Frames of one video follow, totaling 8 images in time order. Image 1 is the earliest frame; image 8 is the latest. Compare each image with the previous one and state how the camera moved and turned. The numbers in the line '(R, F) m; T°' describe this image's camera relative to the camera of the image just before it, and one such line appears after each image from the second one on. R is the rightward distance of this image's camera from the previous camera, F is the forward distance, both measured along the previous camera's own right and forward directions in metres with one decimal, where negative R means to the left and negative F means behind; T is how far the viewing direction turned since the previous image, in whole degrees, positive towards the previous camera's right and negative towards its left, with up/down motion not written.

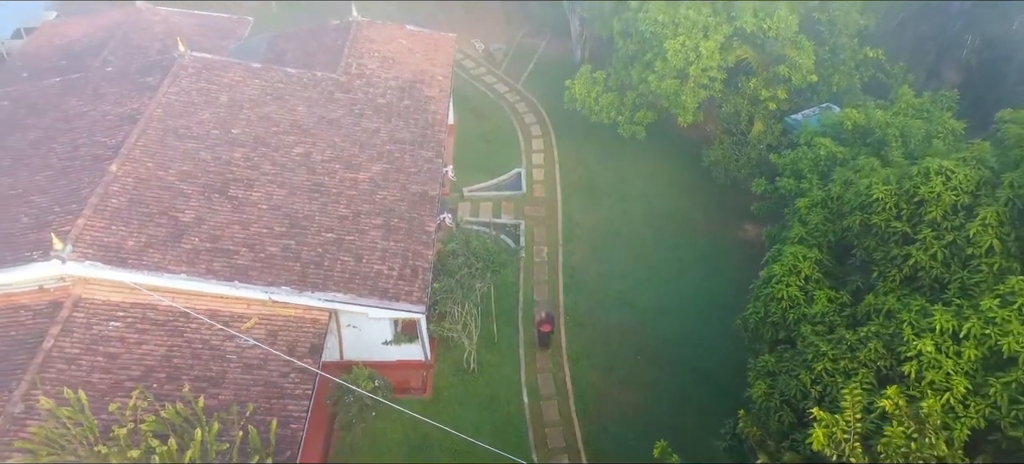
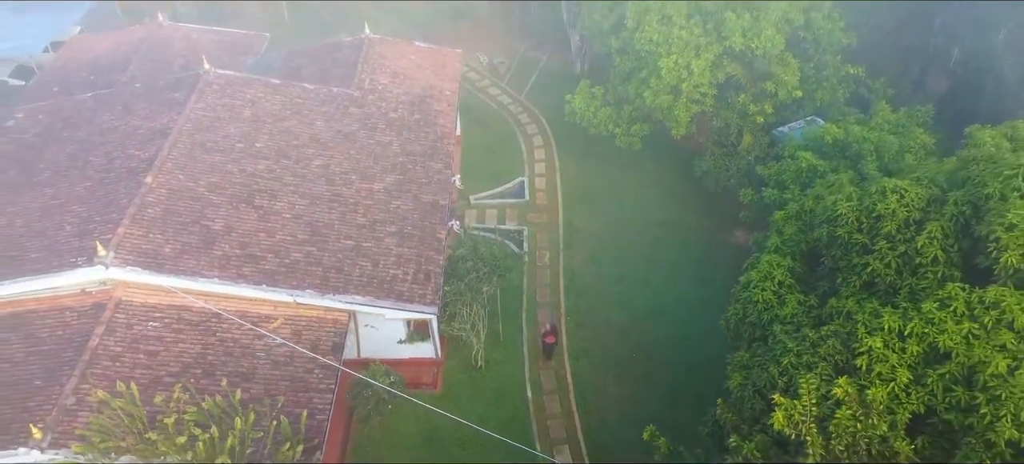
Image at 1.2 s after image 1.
(-0.1, -1.2) m; 0°
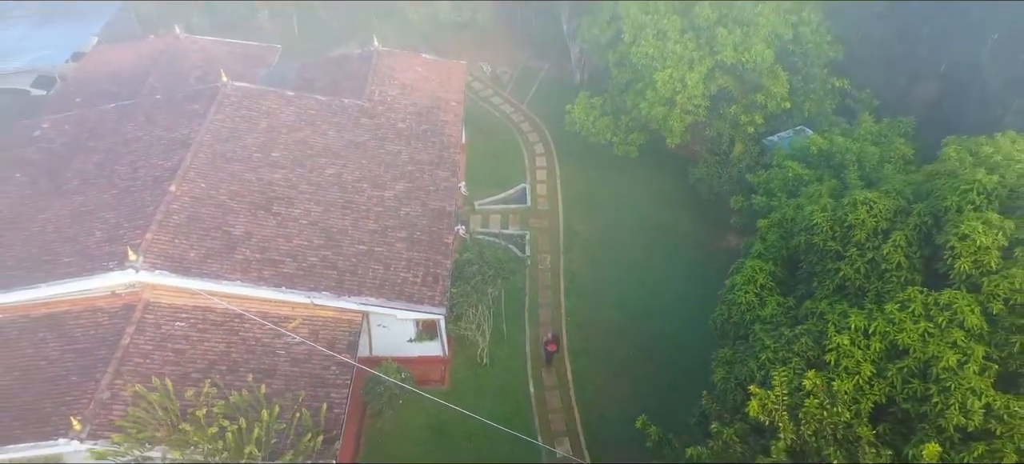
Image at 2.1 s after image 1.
(-0.1, -1.0) m; 0°
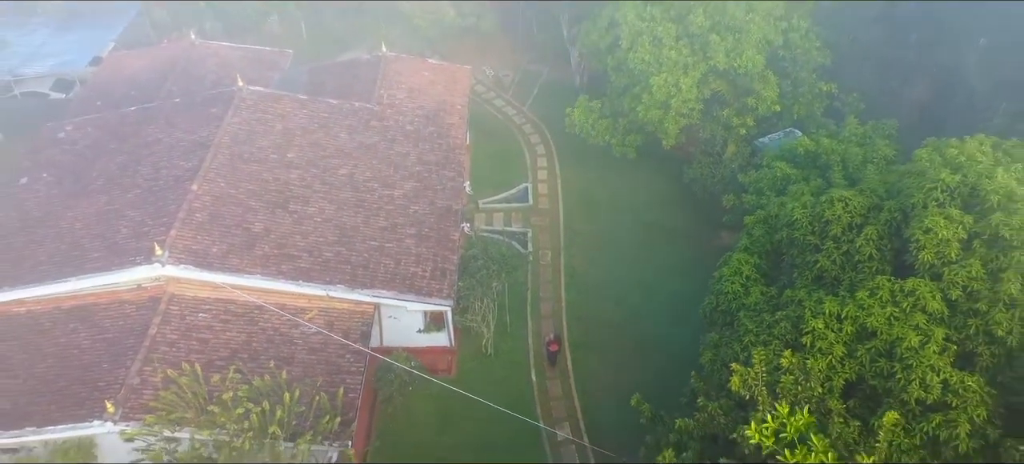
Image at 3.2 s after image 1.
(-0.1, -0.9) m; 0°
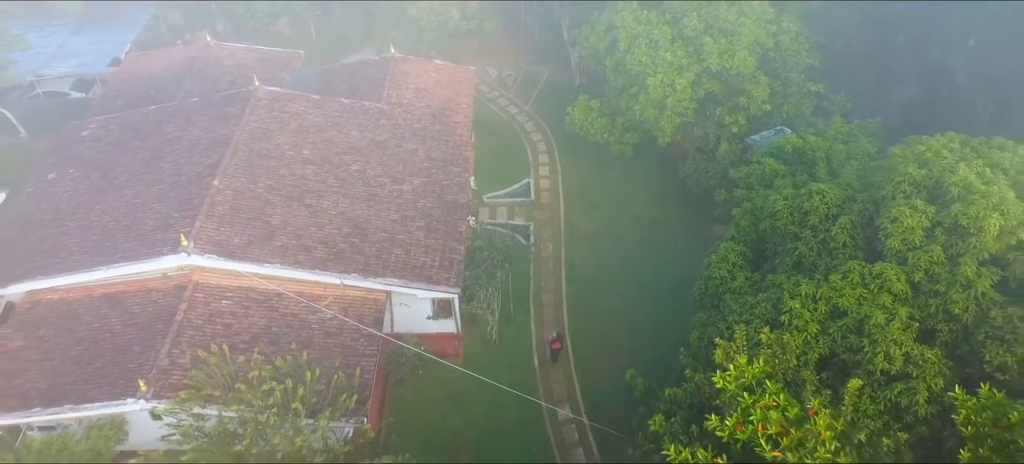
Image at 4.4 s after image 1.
(-0.1, -1.0) m; 0°
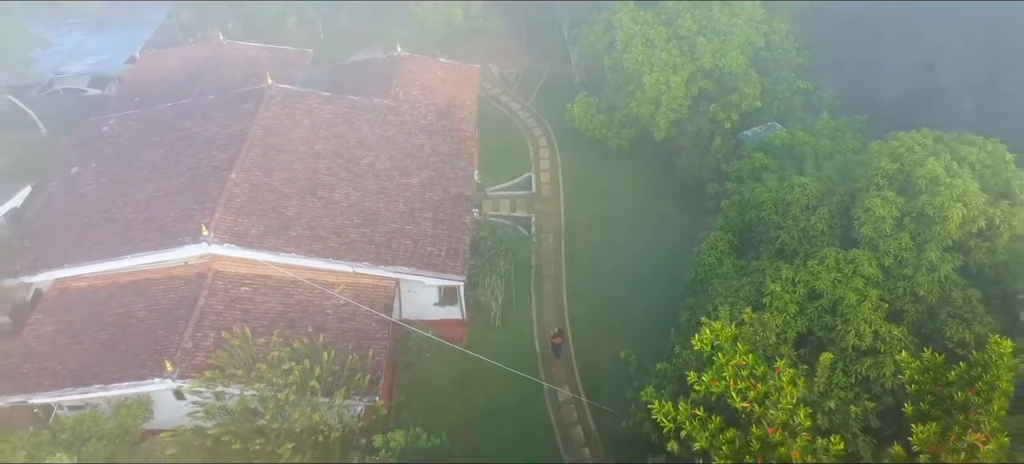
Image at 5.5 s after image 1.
(-0.1, -1.0) m; 0°
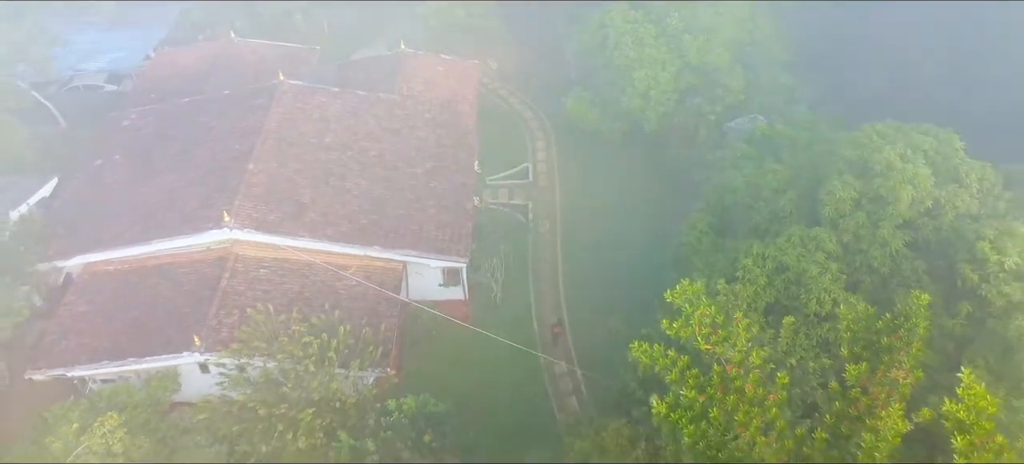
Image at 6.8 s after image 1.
(-0.1, -1.4) m; 0°
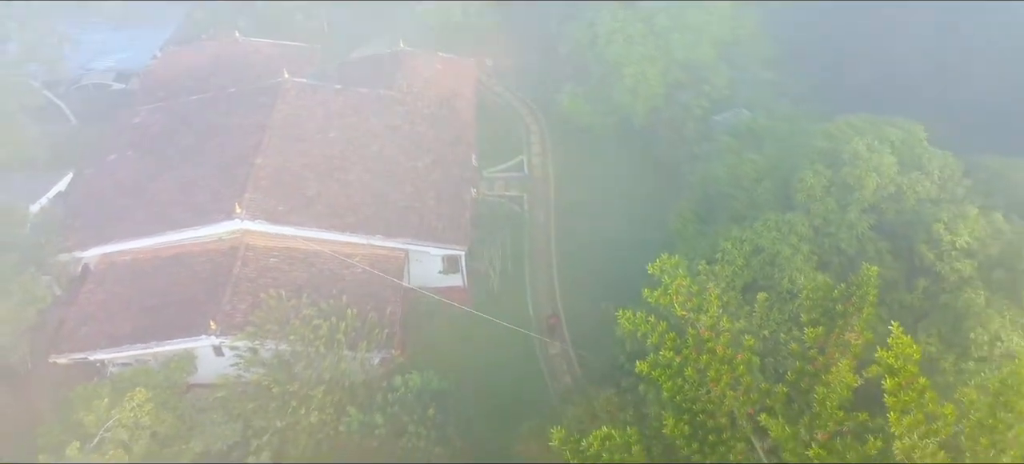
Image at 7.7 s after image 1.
(0.0, -1.1) m; 0°
